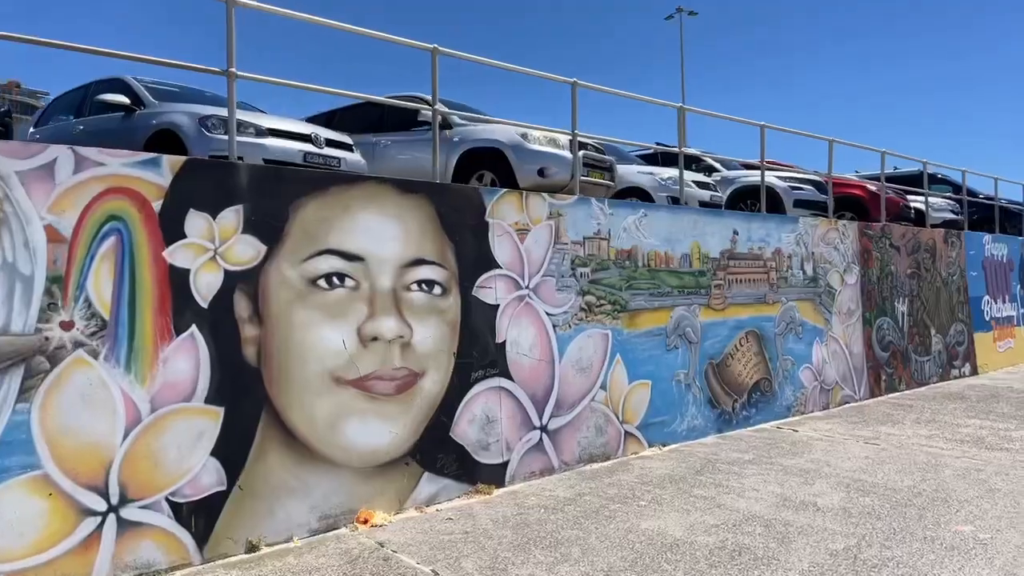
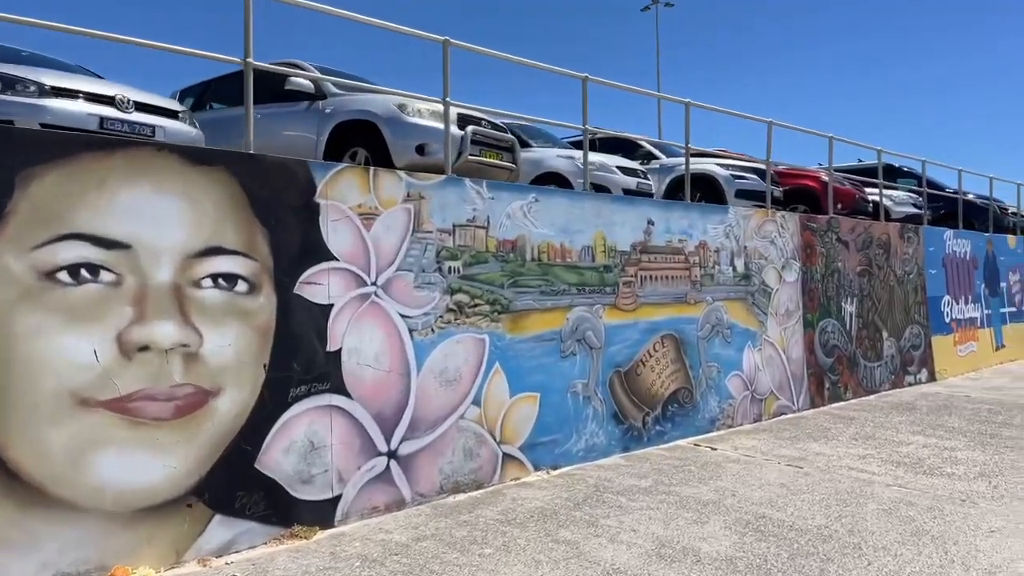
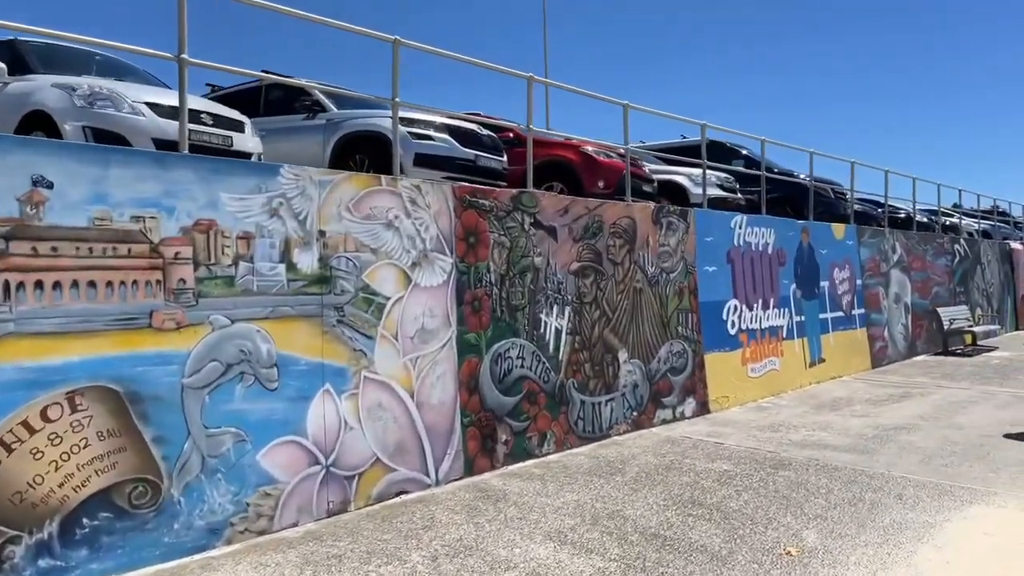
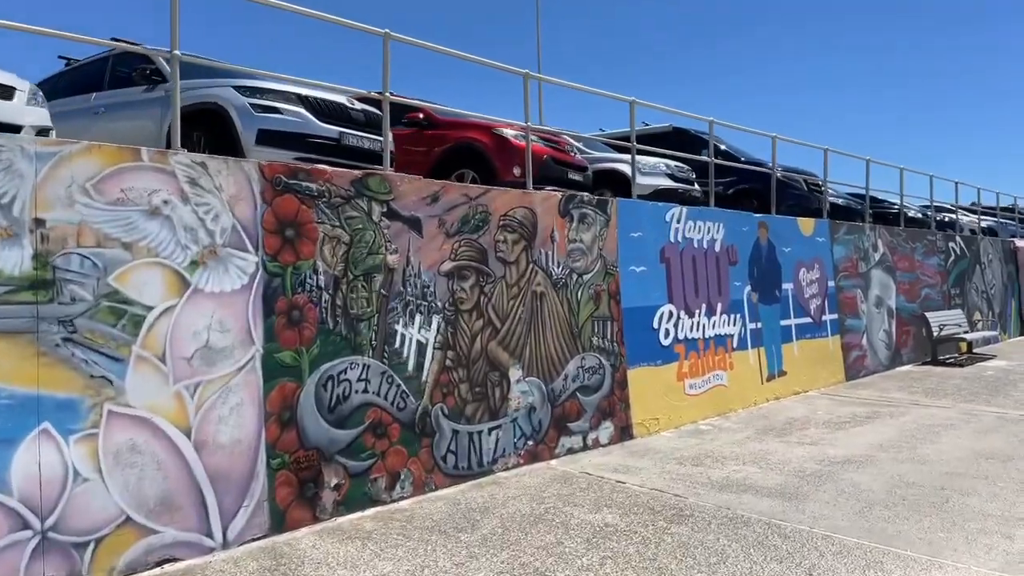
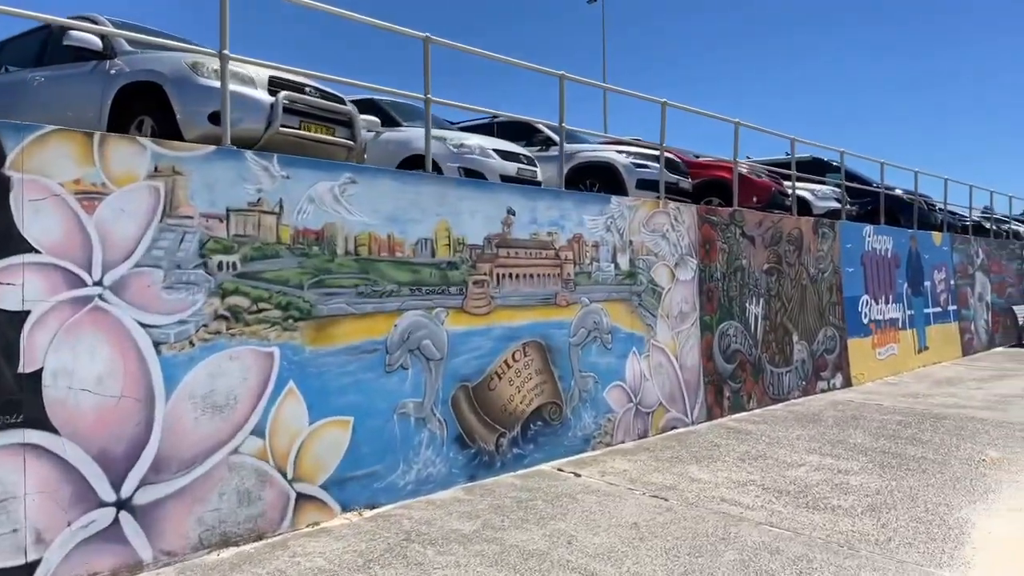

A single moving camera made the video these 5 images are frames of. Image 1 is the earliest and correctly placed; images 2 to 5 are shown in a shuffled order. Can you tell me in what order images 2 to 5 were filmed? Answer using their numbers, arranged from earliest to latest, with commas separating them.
2, 5, 3, 4
